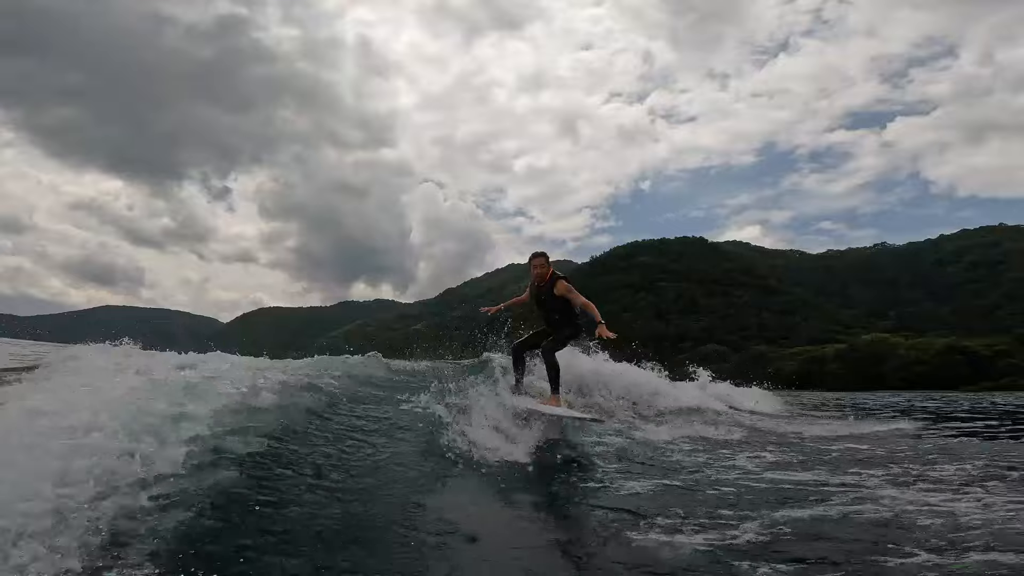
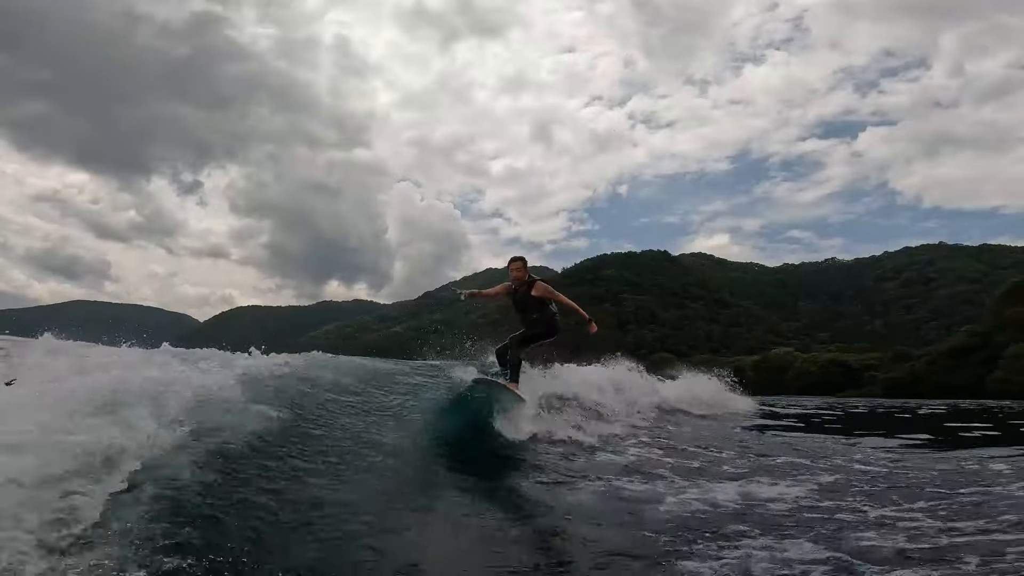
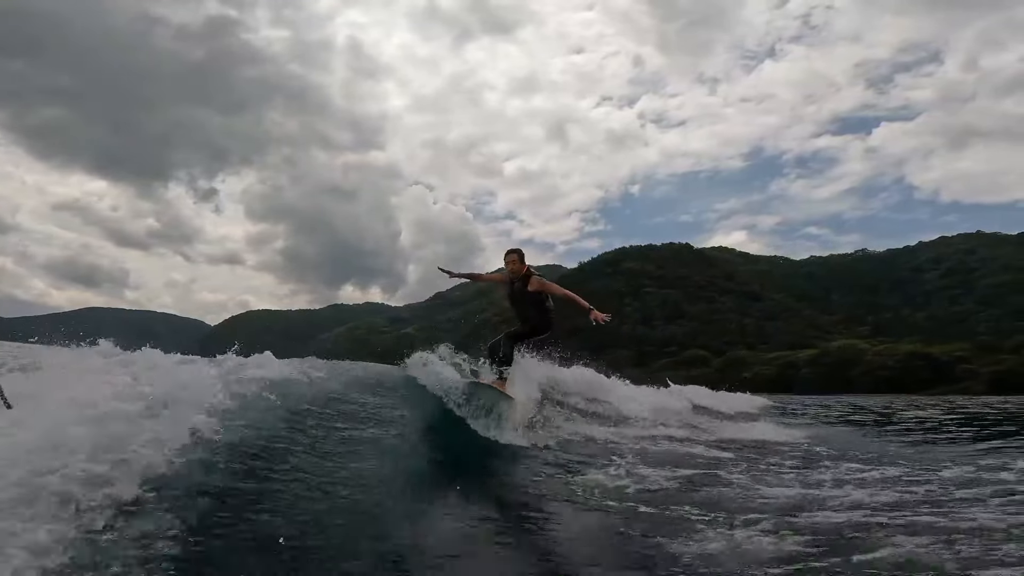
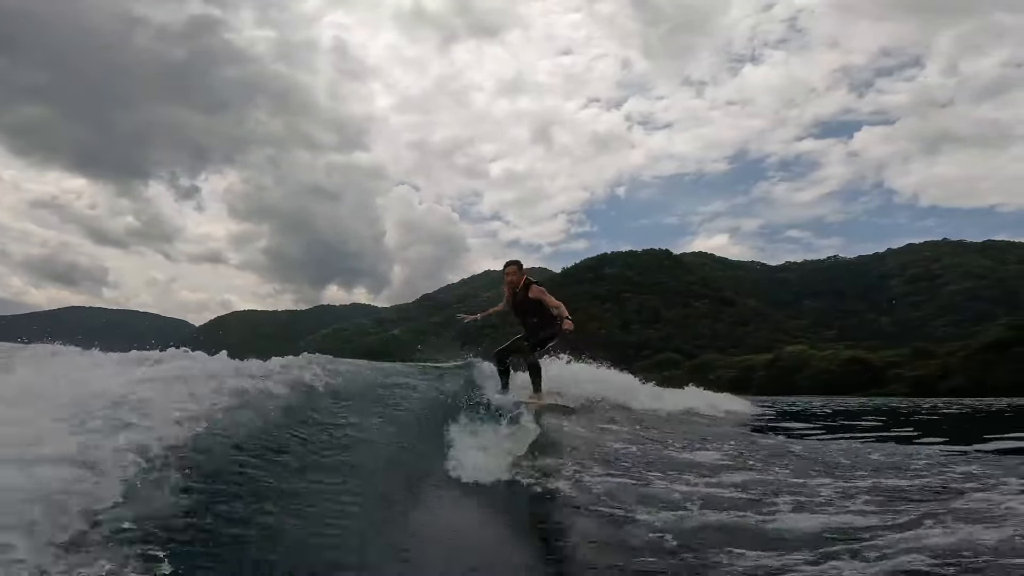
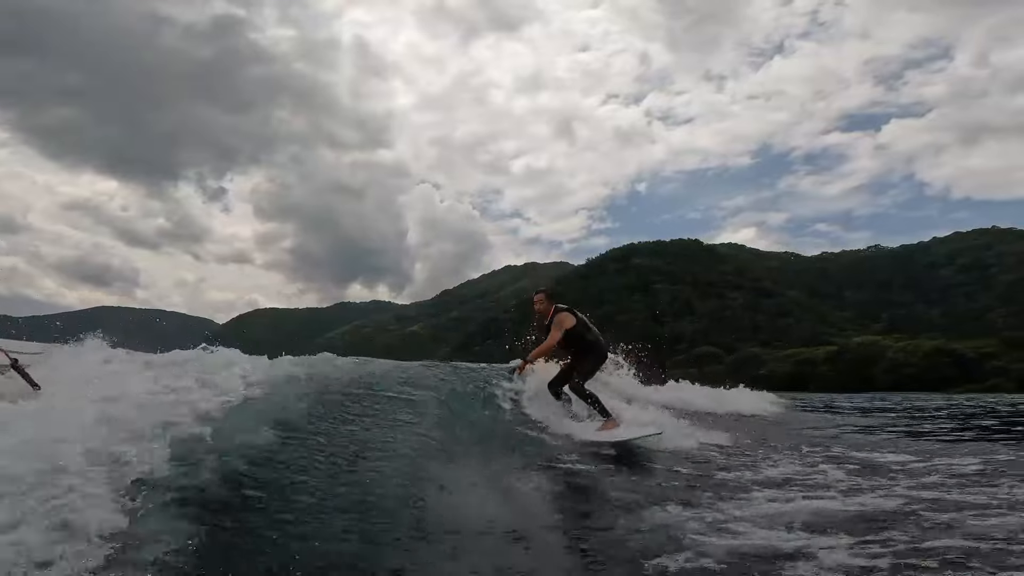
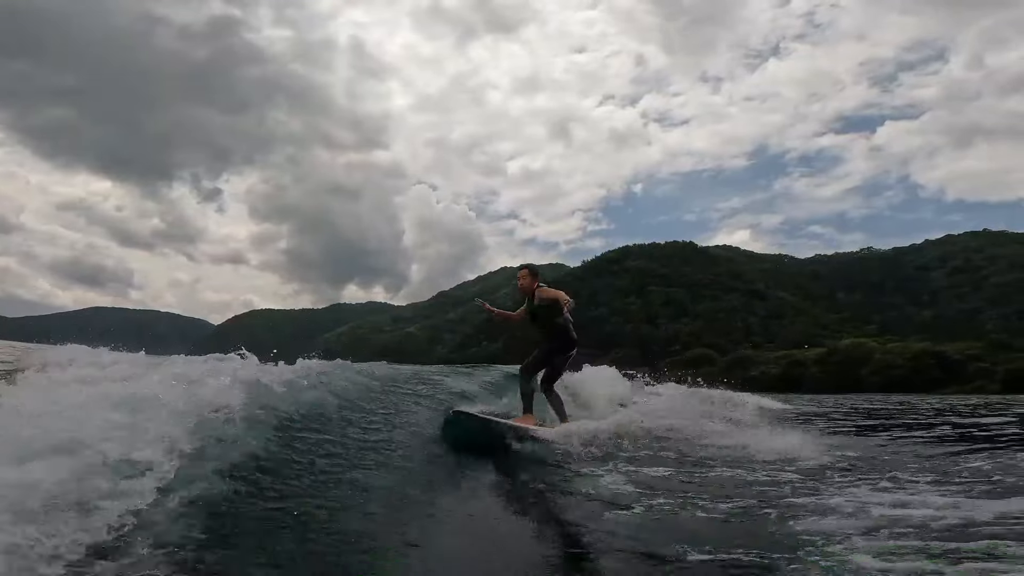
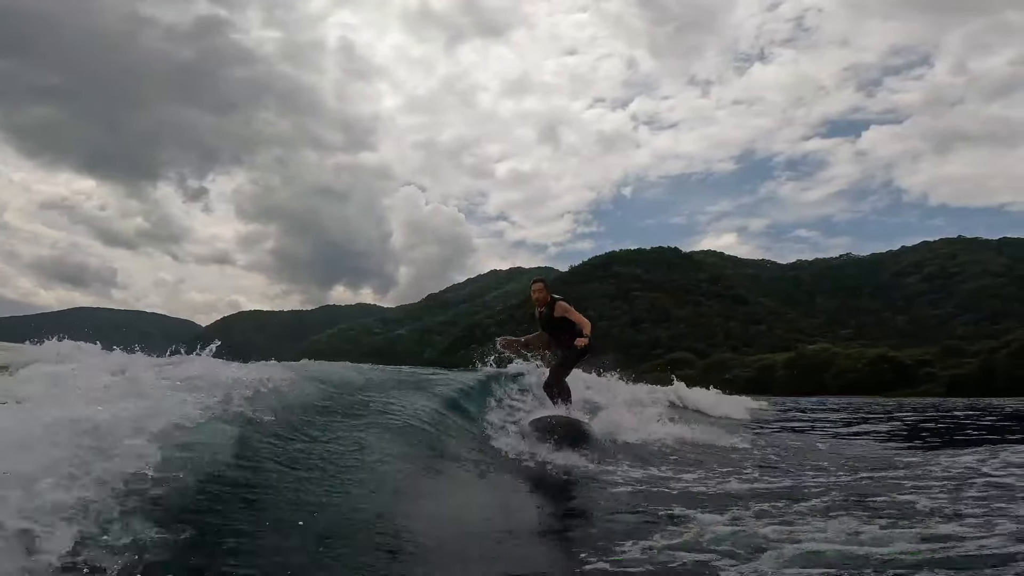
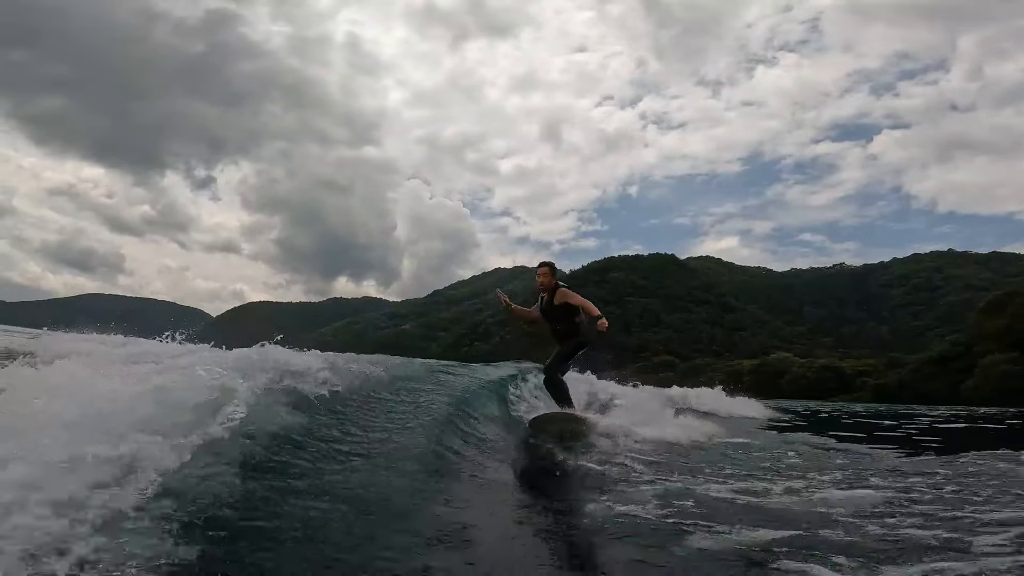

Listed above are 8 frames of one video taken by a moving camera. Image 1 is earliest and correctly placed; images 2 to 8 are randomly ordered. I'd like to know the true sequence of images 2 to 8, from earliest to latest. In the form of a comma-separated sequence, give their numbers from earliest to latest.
5, 6, 3, 7, 4, 2, 8
